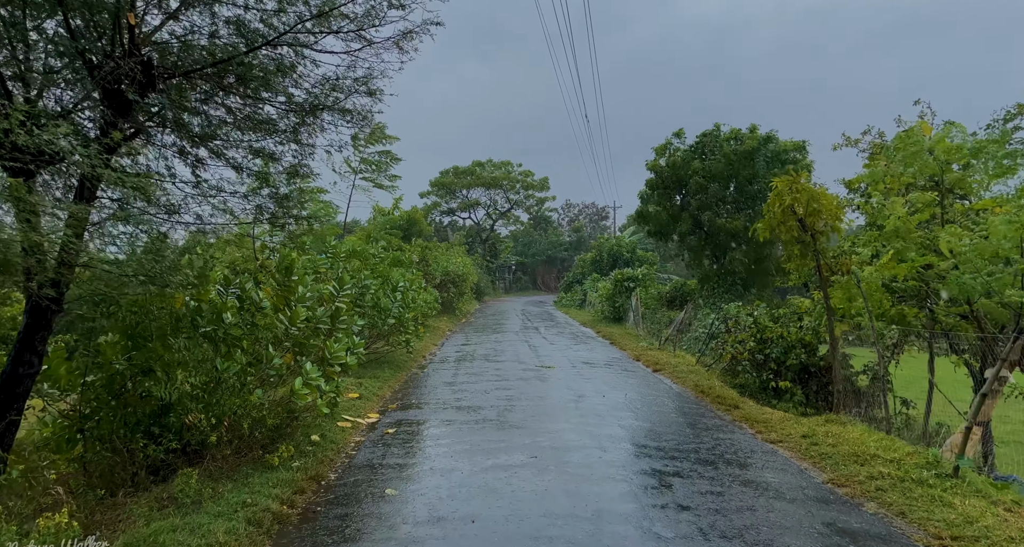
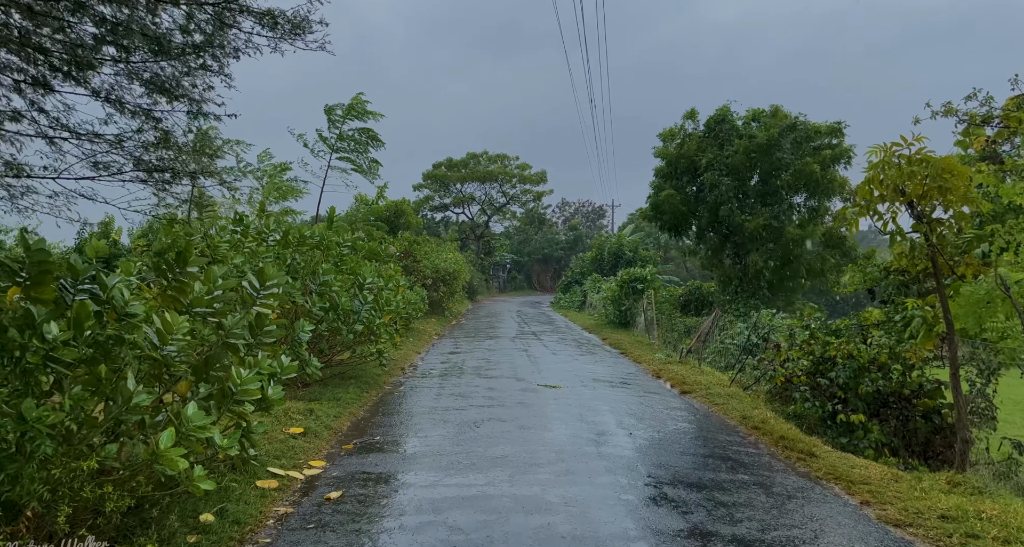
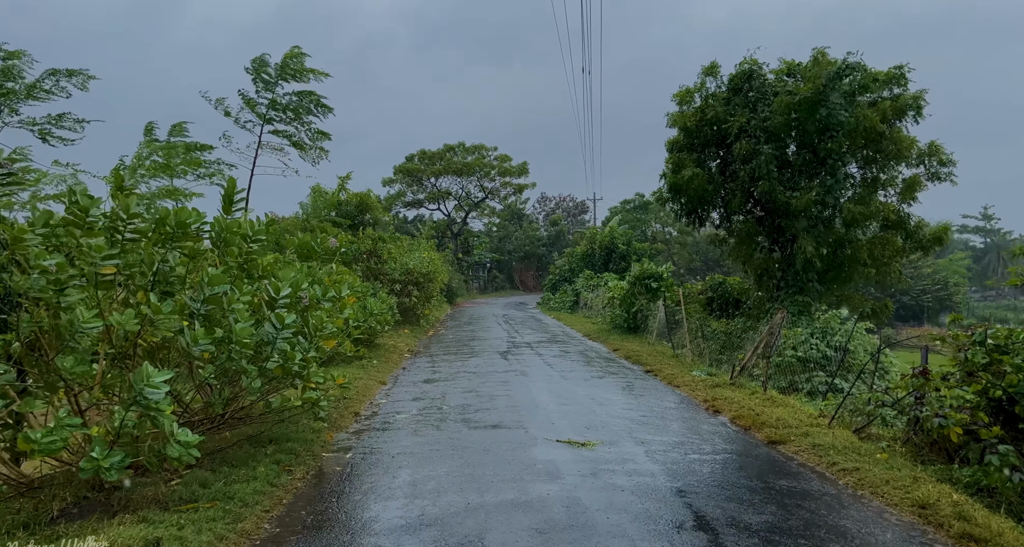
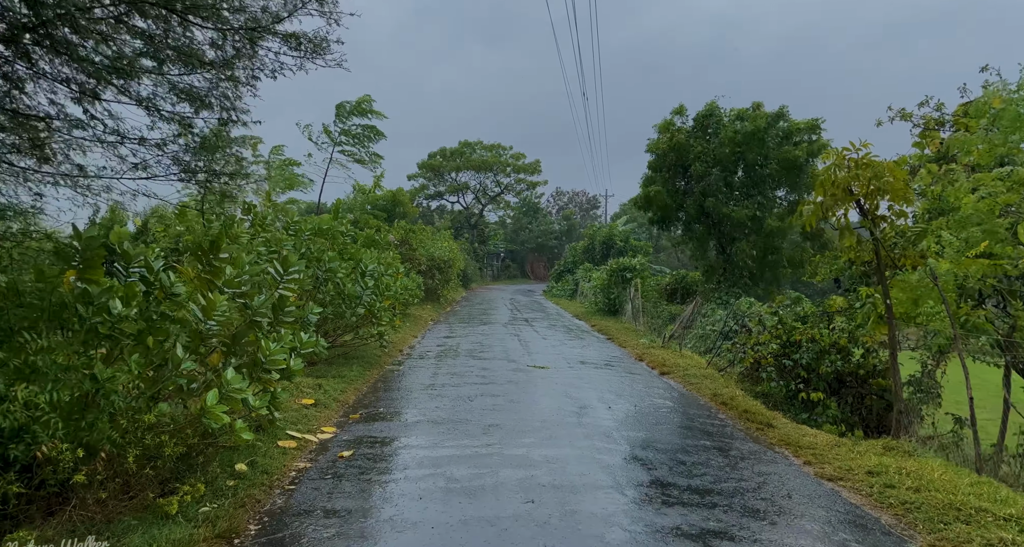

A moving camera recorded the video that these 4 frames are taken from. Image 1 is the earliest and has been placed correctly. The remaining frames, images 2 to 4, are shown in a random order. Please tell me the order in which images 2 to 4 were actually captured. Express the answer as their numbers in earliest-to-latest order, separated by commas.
4, 2, 3
